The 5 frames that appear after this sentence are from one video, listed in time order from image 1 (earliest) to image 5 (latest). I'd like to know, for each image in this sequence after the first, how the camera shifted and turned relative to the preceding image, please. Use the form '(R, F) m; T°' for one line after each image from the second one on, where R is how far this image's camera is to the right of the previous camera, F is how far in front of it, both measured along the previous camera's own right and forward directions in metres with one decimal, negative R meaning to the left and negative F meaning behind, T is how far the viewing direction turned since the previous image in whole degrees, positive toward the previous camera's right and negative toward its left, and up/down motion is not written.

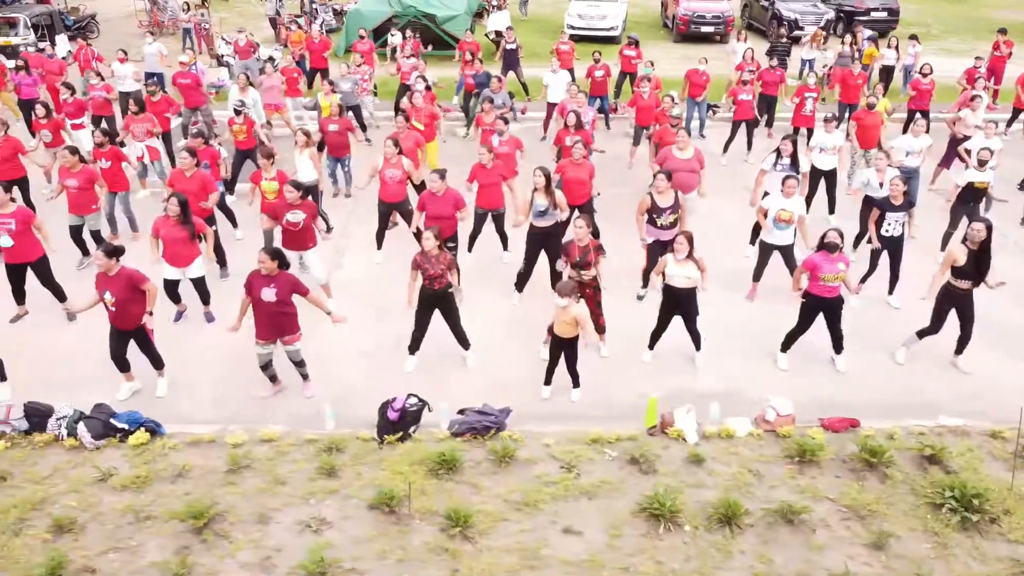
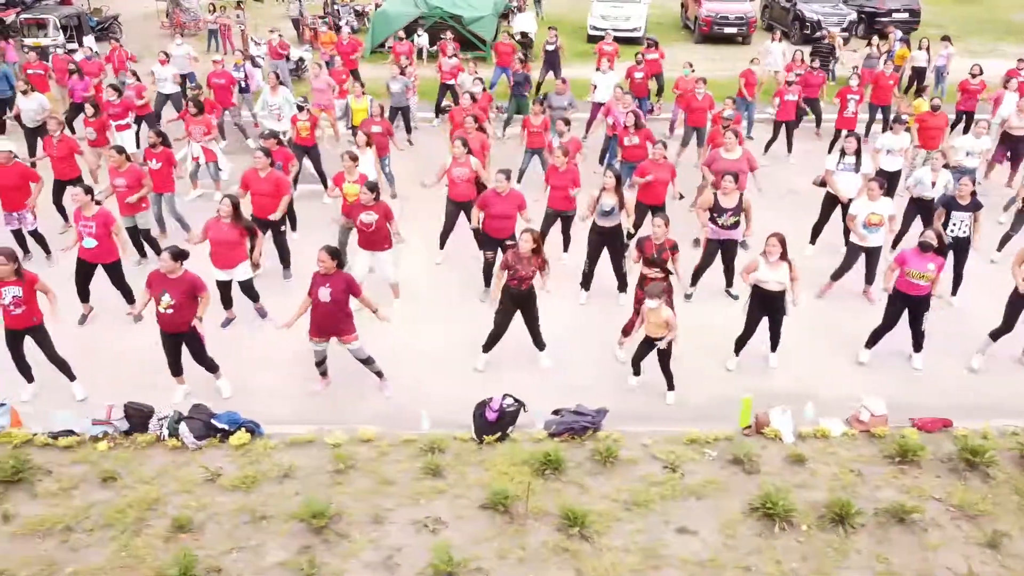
(-0.9, 0.0) m; 0°
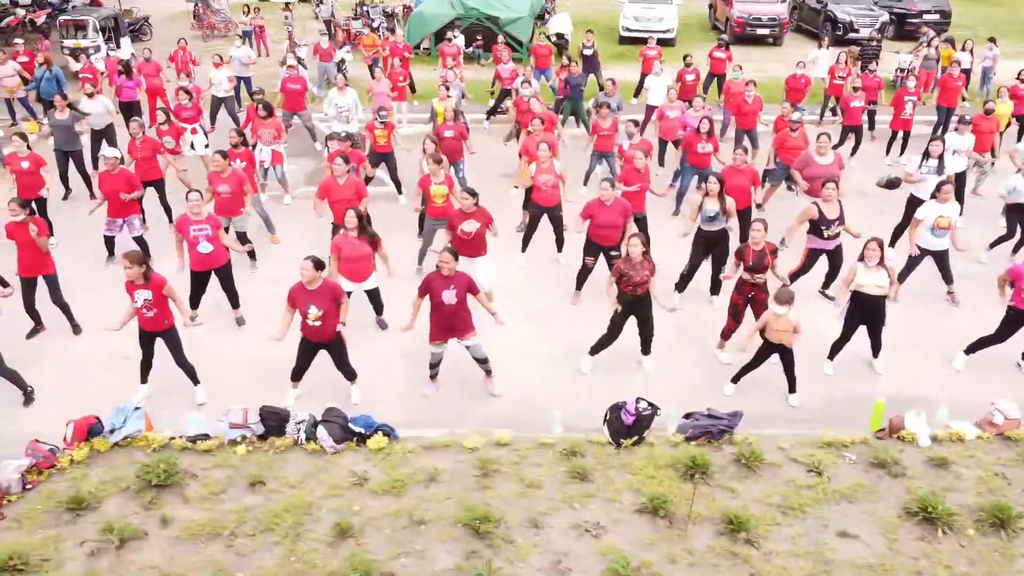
(-1.3, 0.0) m; 0°
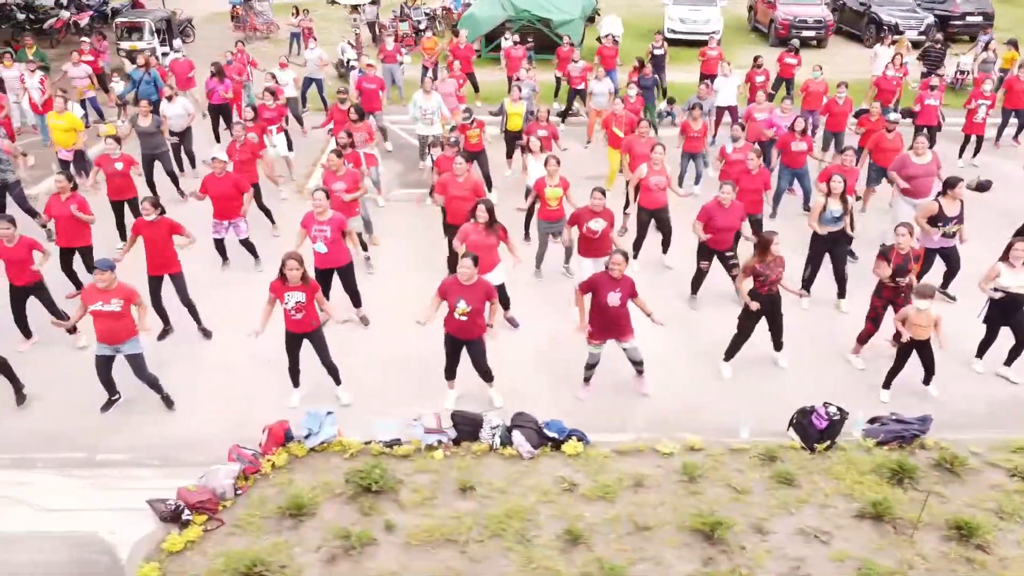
(-1.8, 0.0) m; 0°
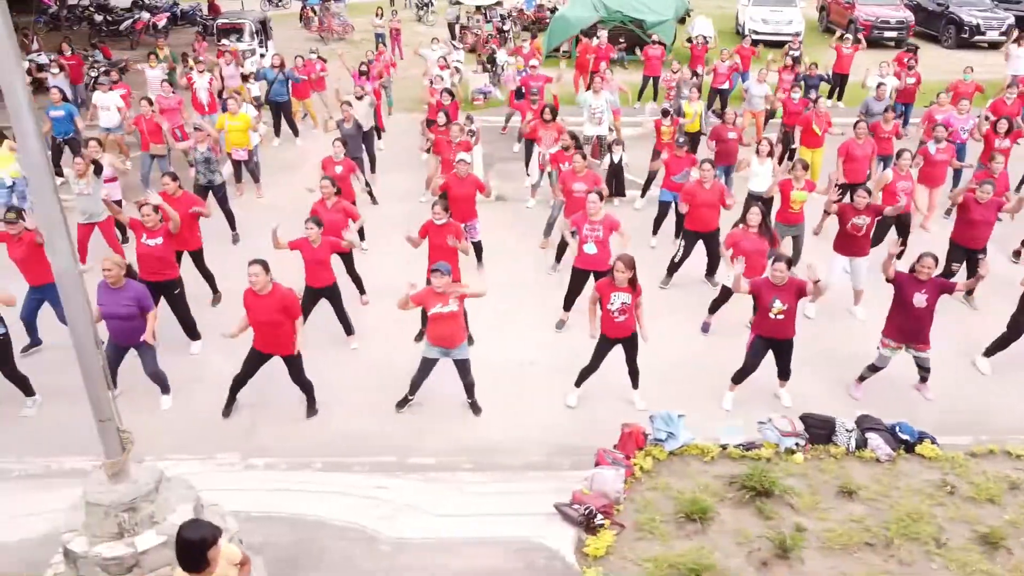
(-3.3, 0.0) m; 0°
